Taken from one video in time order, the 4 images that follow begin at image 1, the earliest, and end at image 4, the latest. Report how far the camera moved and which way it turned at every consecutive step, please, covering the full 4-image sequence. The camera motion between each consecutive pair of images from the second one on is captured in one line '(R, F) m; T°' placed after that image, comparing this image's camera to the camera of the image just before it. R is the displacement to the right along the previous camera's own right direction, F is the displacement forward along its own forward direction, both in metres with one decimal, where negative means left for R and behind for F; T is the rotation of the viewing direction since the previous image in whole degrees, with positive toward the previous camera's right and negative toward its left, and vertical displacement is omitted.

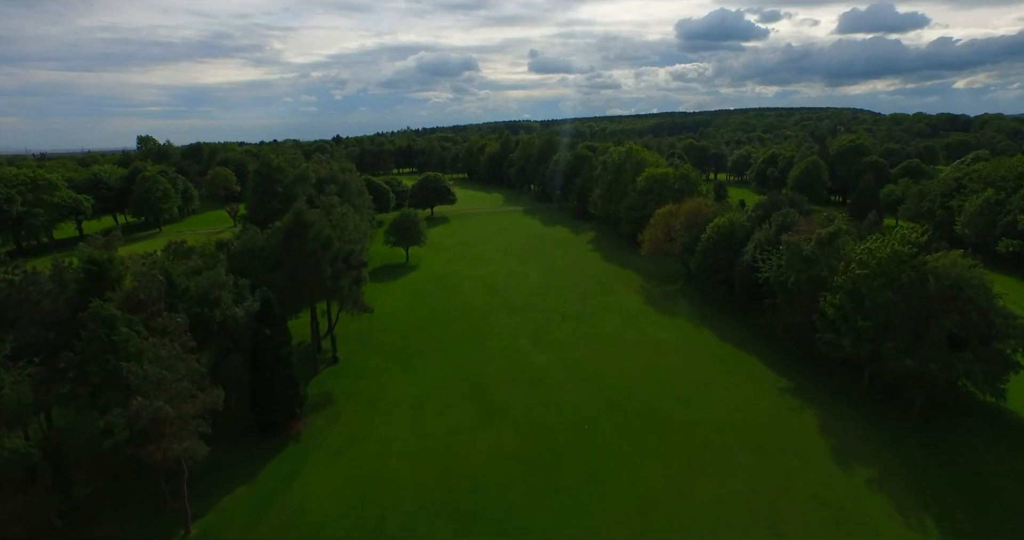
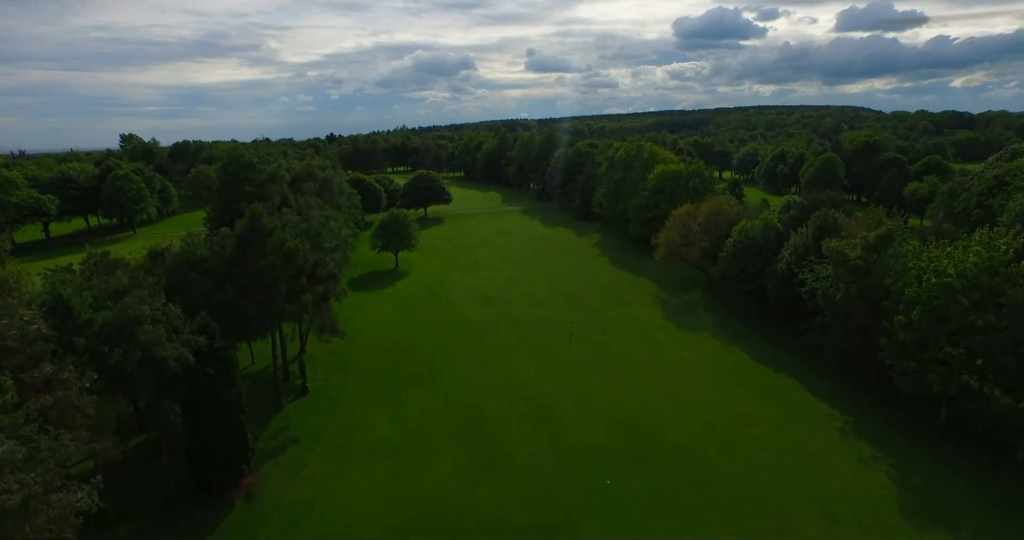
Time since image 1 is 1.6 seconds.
(-0.2, +5.8) m; 0°
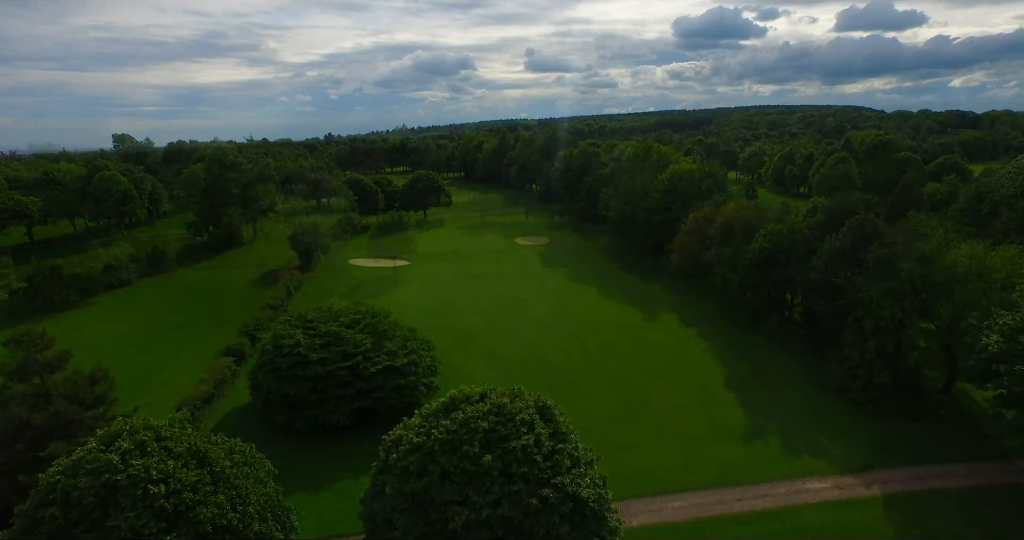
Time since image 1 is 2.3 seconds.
(-0.5, +3.2) m; 0°
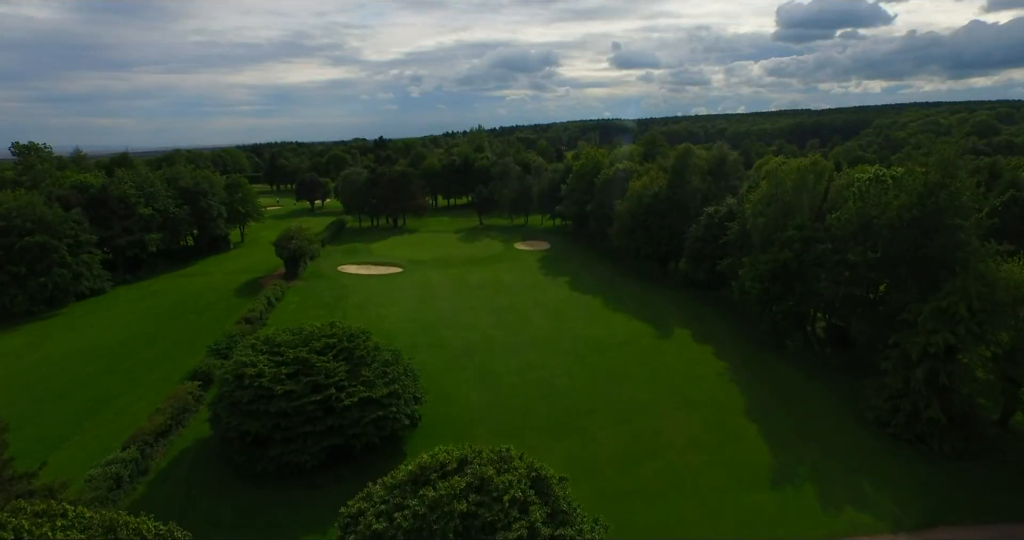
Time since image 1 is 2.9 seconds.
(+6.7, +5.8) m; -7°
